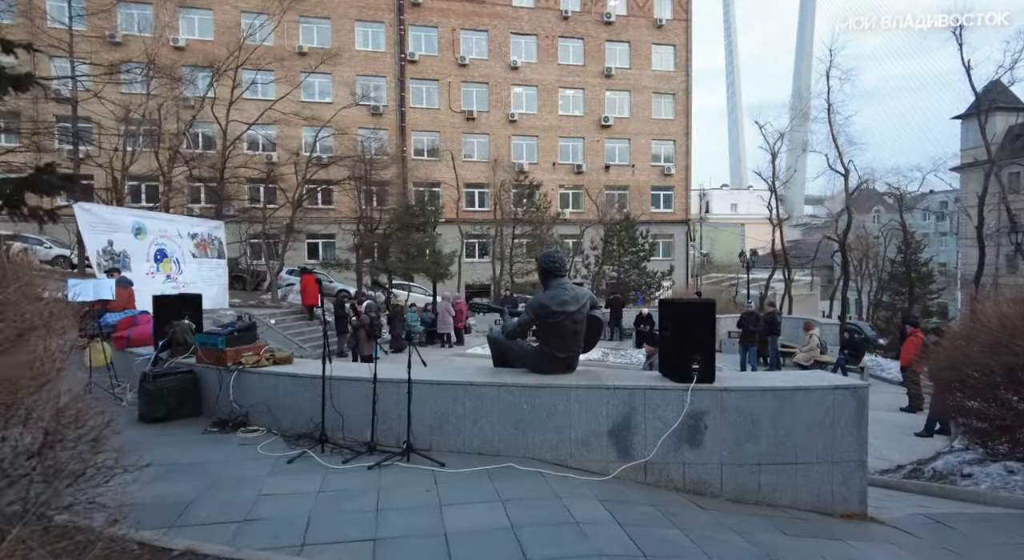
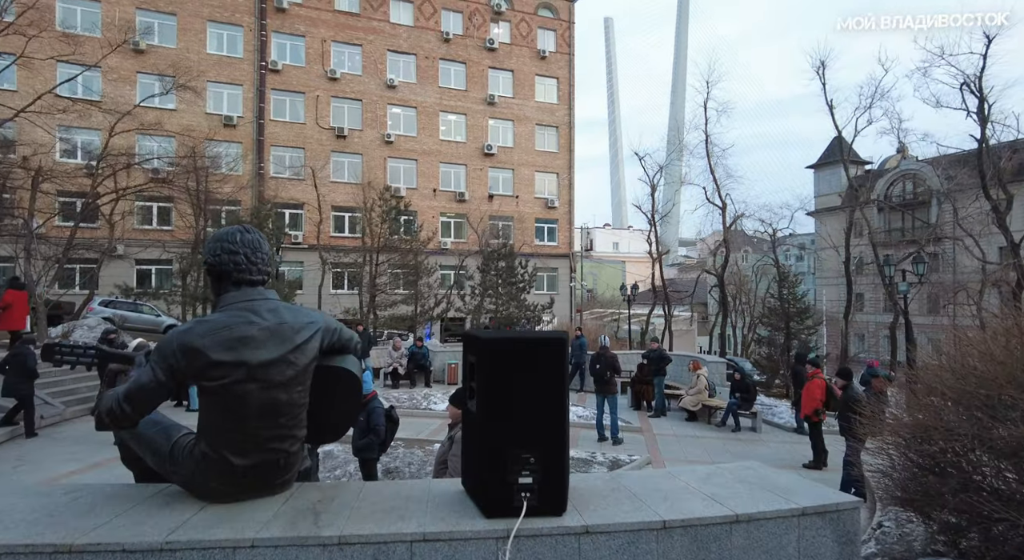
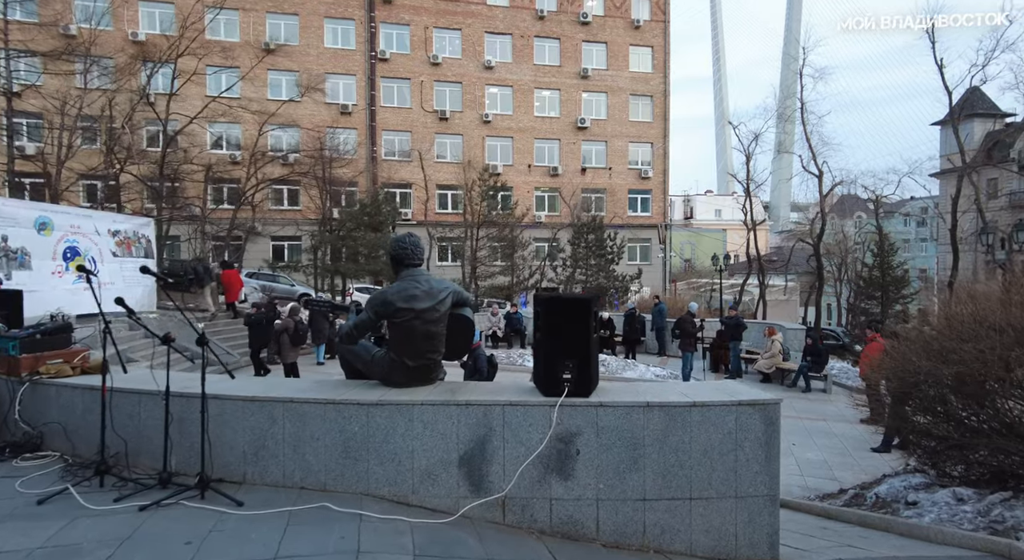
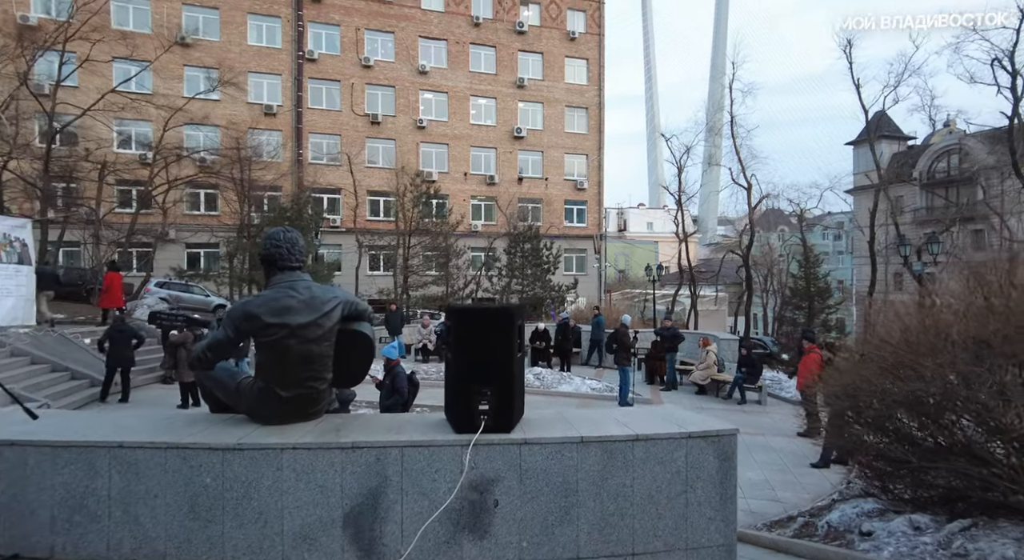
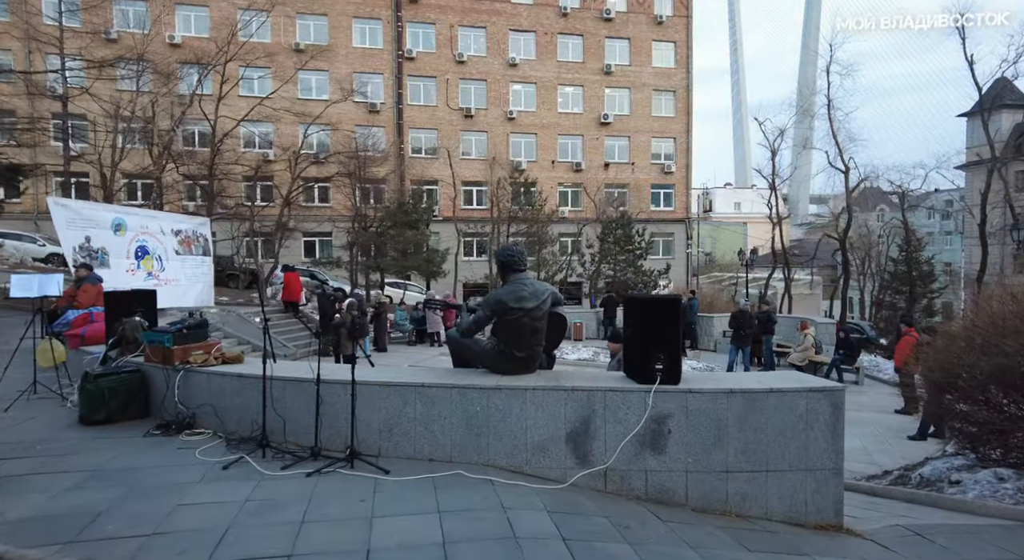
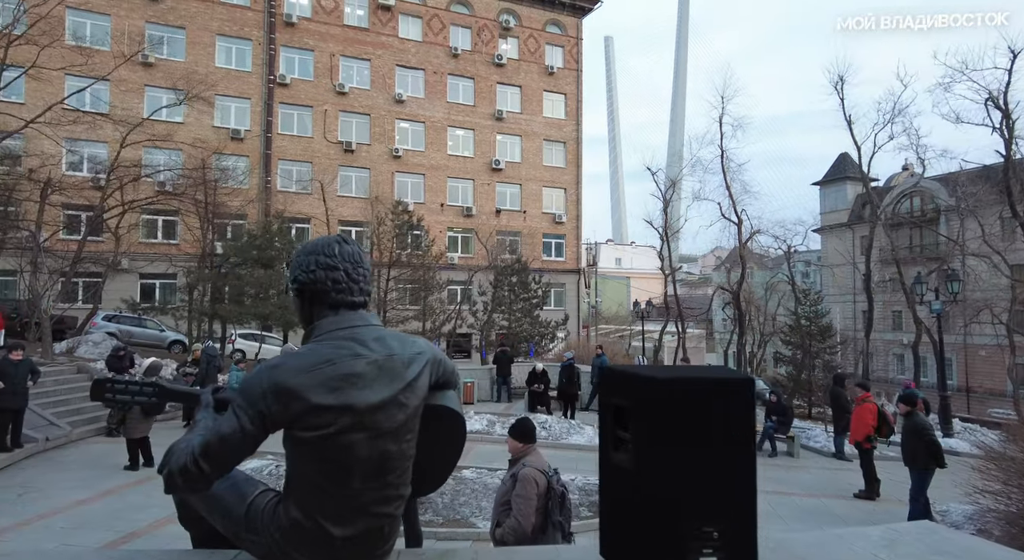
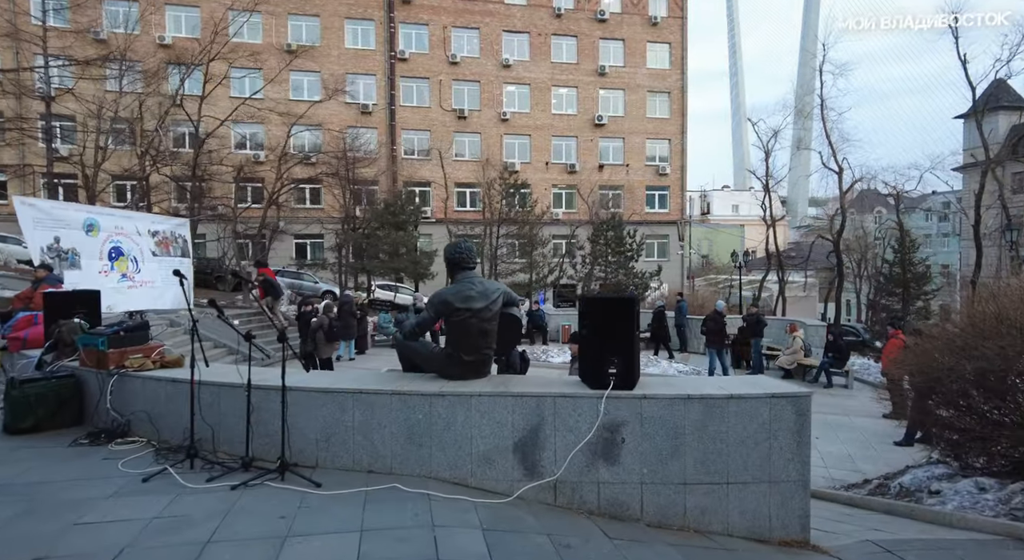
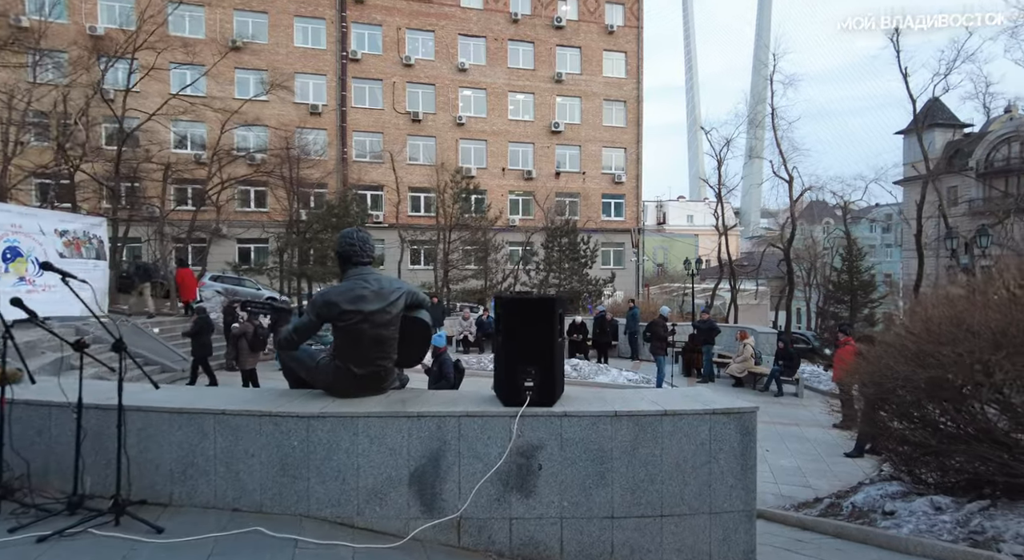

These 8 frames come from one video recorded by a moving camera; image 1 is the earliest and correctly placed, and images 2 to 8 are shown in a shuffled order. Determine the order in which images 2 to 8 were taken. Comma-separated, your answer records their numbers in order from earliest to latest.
5, 7, 3, 8, 4, 2, 6
